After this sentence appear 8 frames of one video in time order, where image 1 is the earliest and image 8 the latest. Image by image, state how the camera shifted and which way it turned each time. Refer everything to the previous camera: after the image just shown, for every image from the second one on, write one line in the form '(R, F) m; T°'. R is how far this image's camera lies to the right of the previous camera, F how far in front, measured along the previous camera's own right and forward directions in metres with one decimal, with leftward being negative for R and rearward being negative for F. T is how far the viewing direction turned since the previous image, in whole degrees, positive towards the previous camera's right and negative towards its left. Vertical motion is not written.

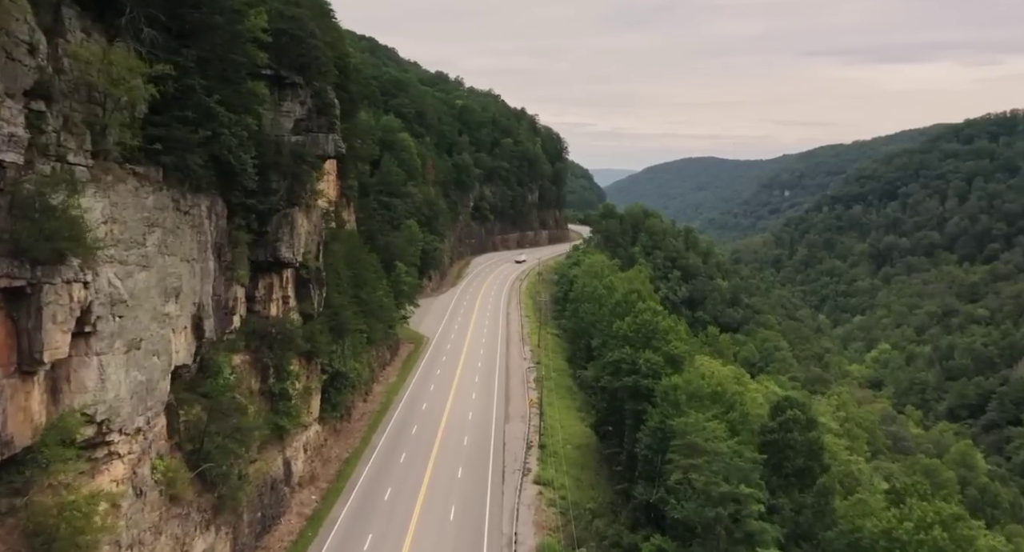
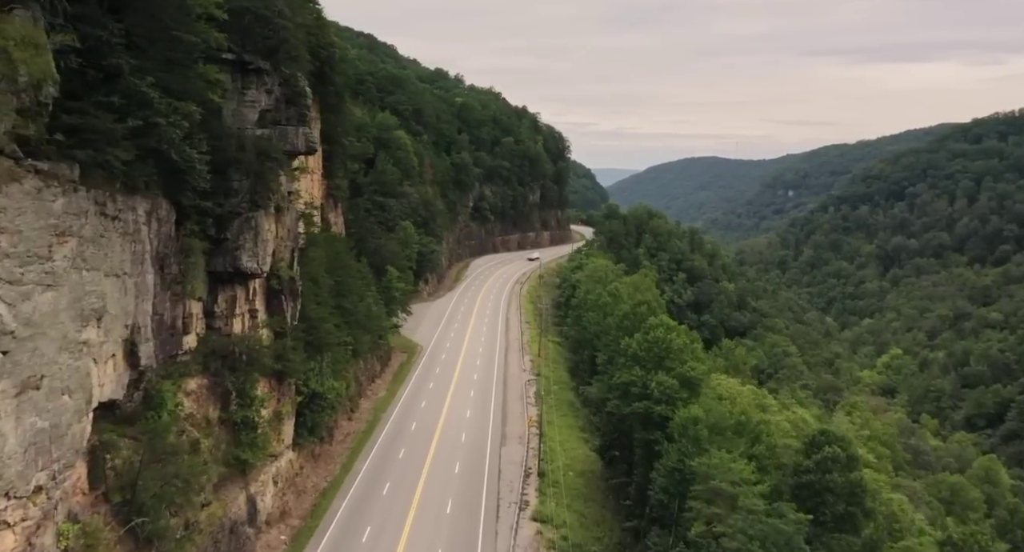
(+0.3, +4.0) m; 0°
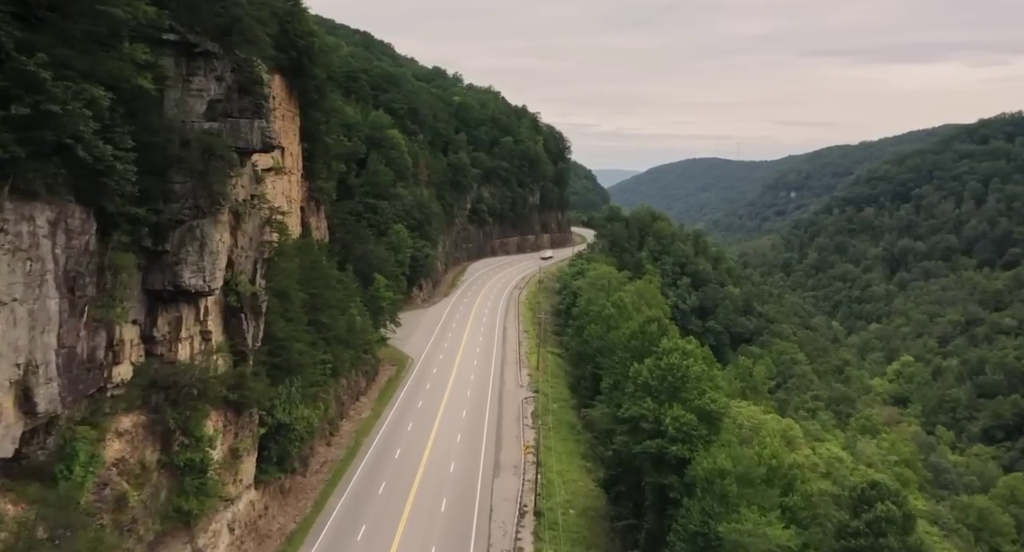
(+0.3, +4.2) m; 0°
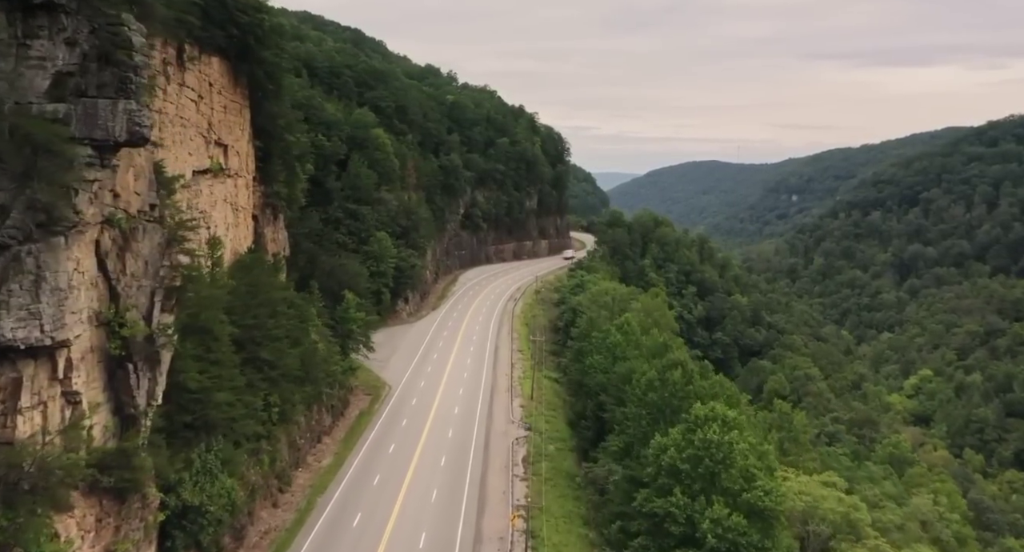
(+0.5, +7.5) m; 0°
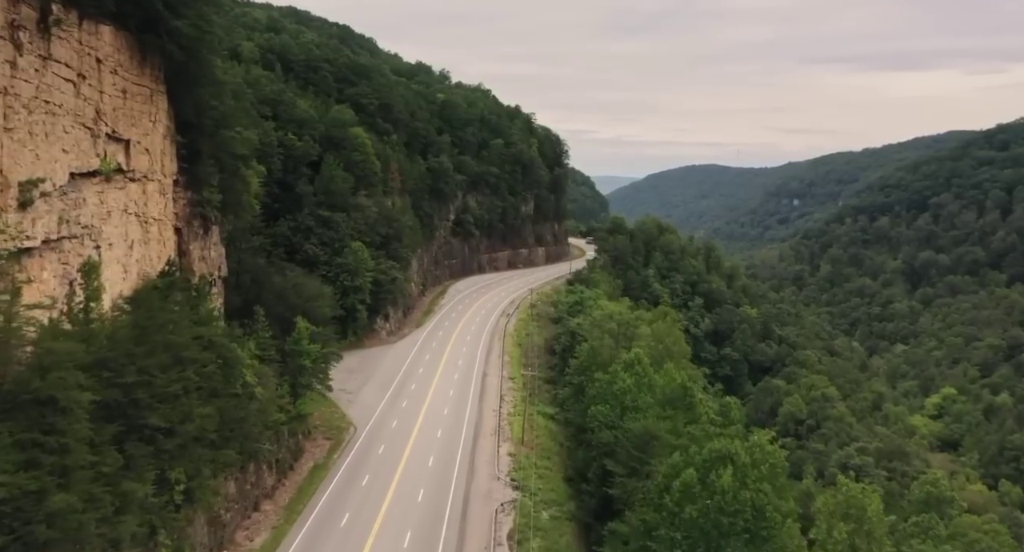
(+0.6, +8.3) m; 0°
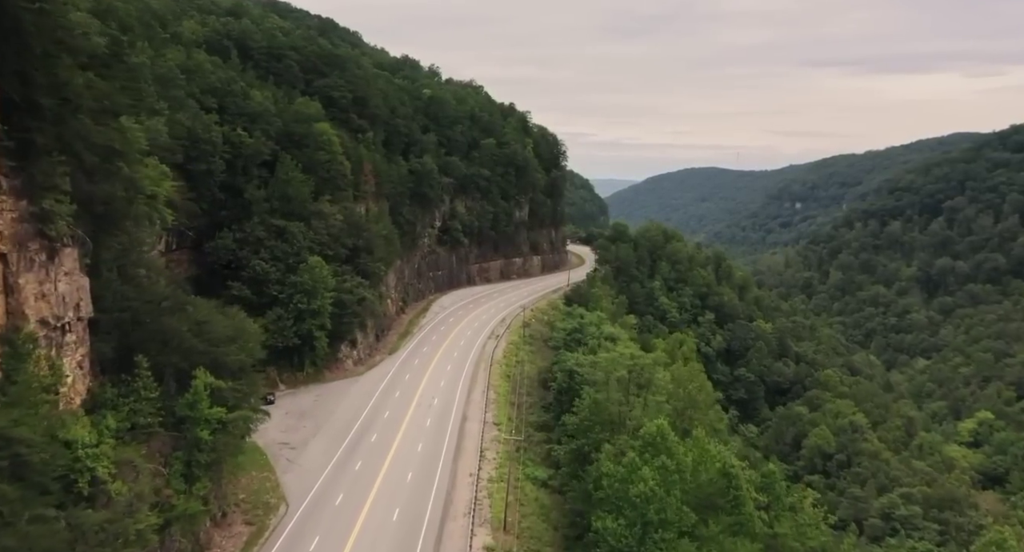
(+0.8, +10.8) m; 0°
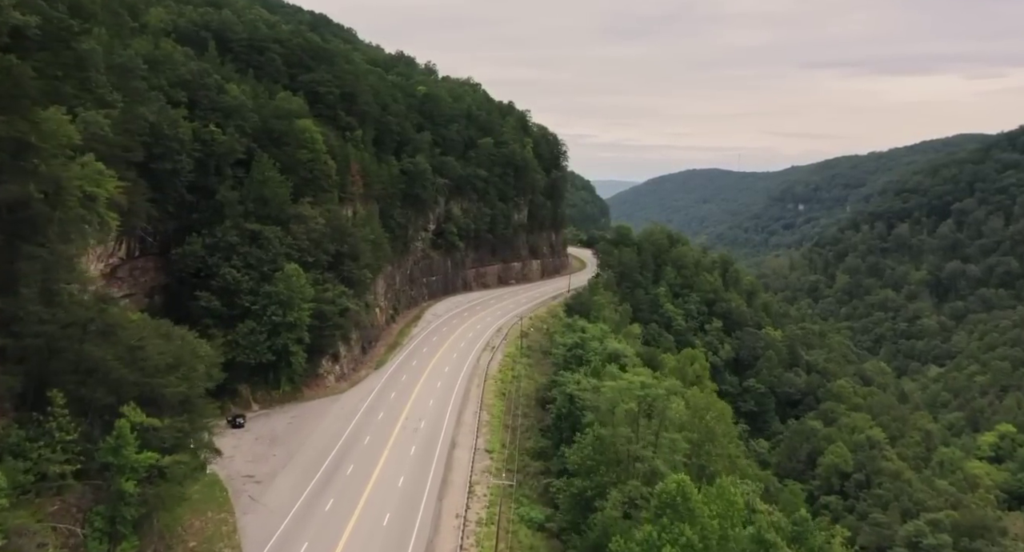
(+0.4, +5.0) m; 0°
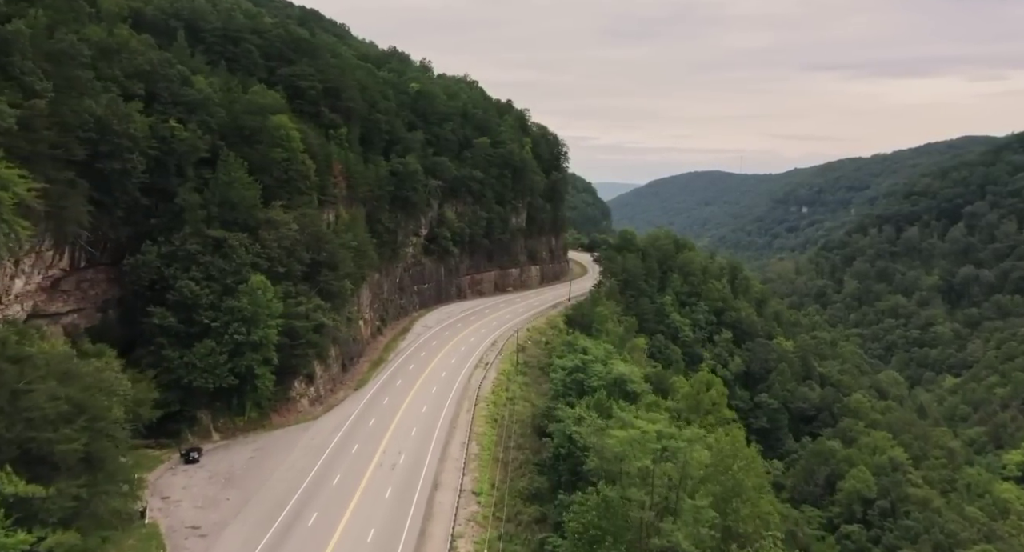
(+0.5, +5.8) m; 0°
